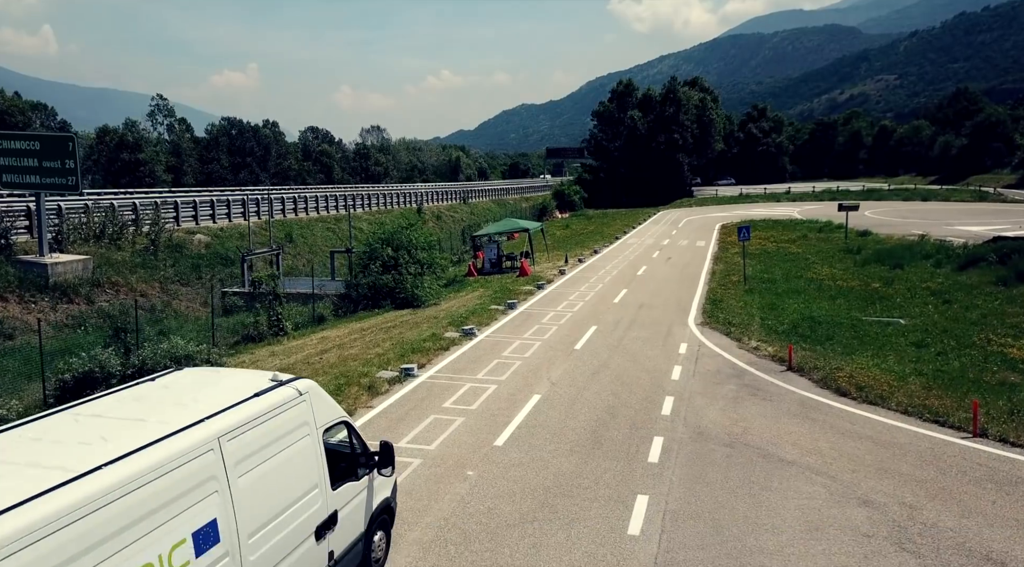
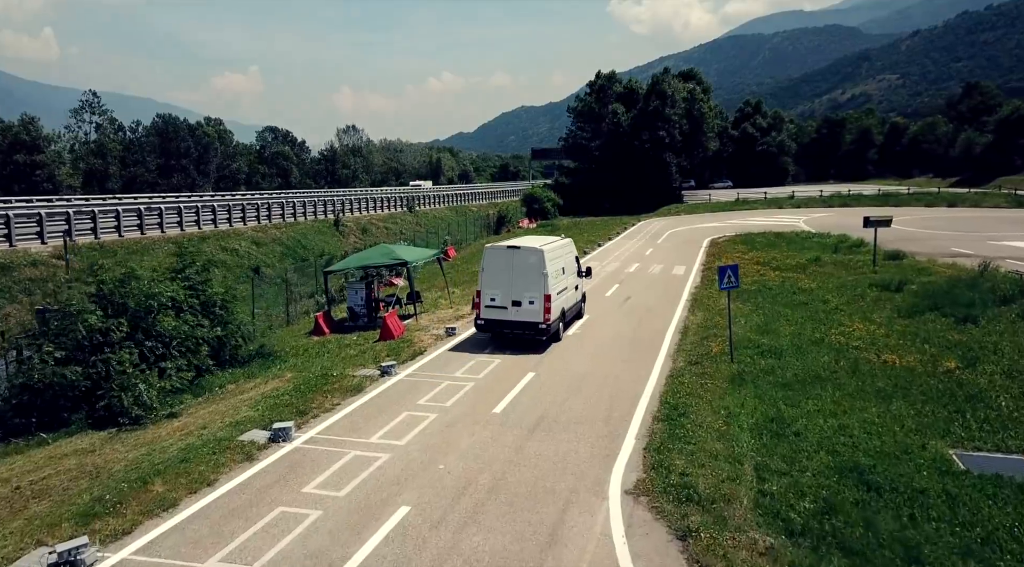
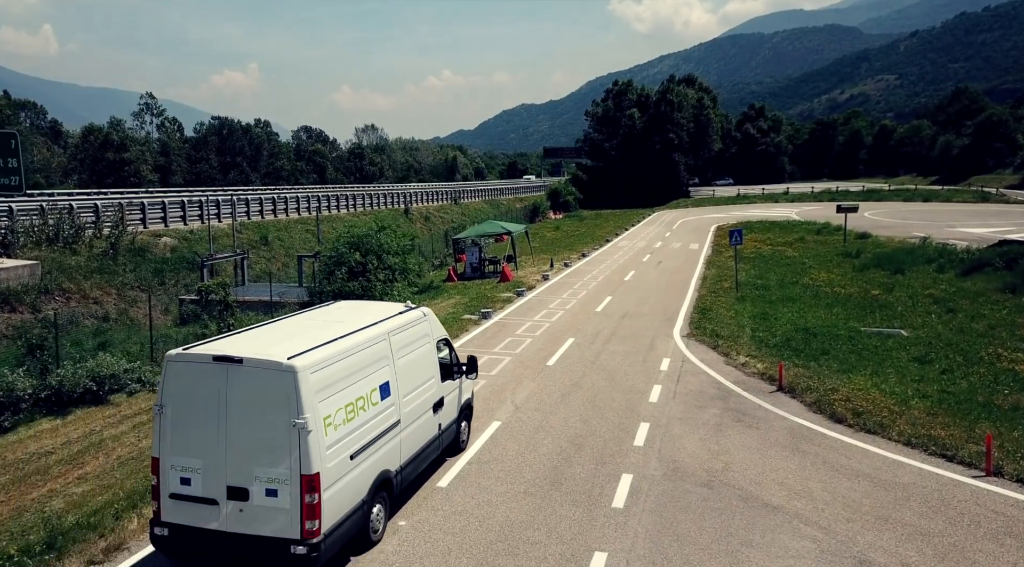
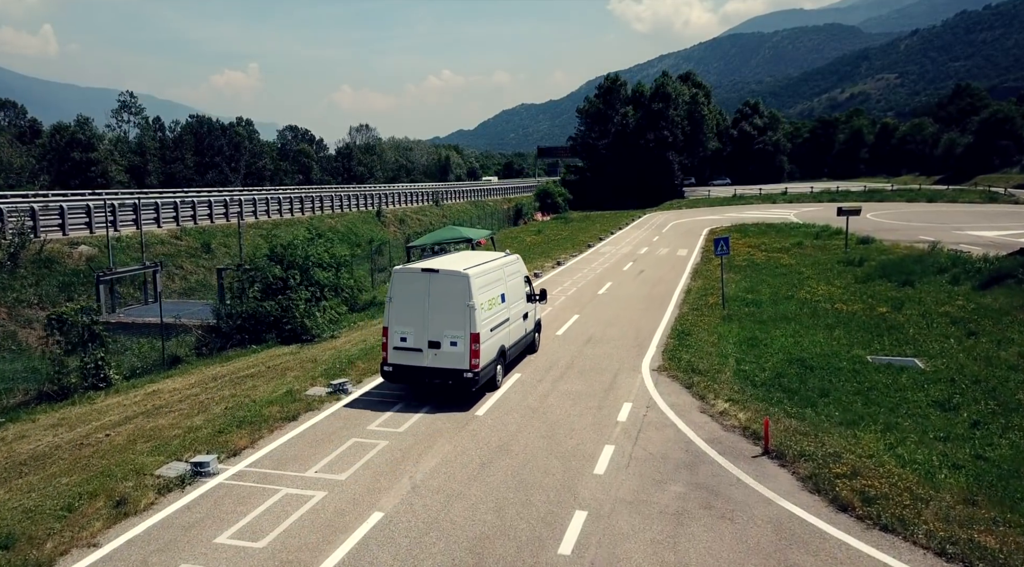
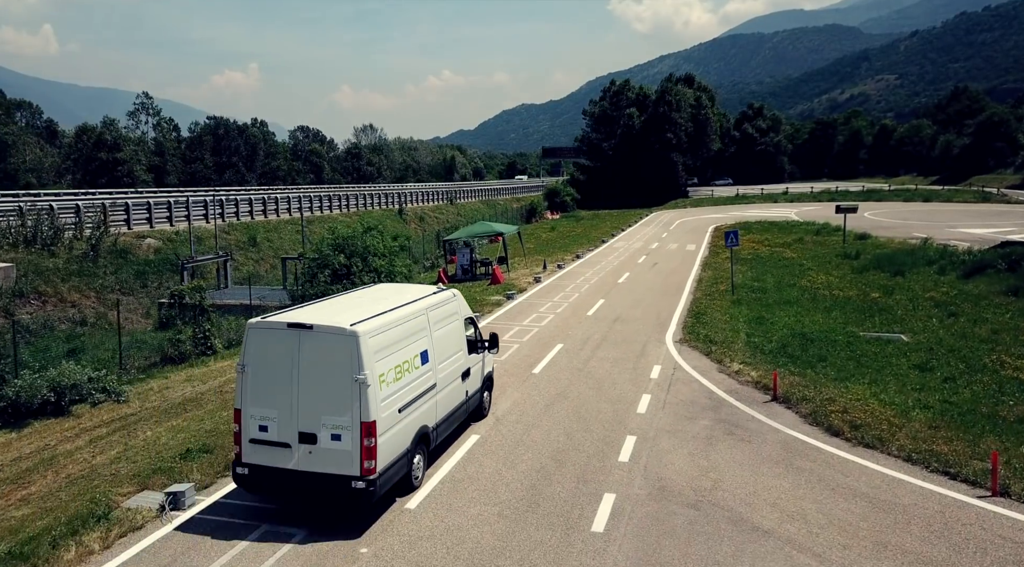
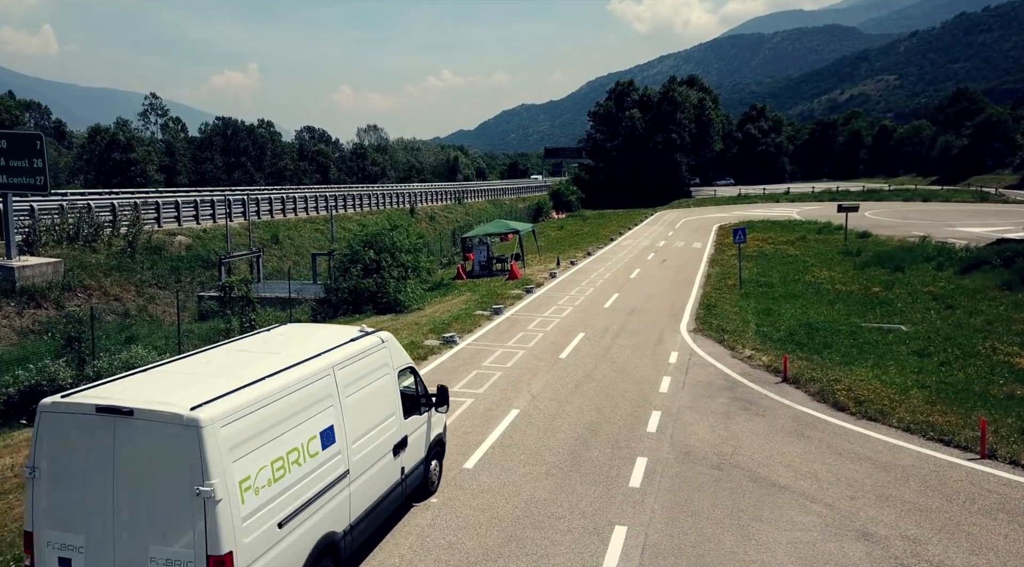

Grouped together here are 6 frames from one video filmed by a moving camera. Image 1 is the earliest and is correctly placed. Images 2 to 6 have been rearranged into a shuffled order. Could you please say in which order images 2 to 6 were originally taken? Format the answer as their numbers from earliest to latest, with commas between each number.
6, 3, 5, 4, 2
